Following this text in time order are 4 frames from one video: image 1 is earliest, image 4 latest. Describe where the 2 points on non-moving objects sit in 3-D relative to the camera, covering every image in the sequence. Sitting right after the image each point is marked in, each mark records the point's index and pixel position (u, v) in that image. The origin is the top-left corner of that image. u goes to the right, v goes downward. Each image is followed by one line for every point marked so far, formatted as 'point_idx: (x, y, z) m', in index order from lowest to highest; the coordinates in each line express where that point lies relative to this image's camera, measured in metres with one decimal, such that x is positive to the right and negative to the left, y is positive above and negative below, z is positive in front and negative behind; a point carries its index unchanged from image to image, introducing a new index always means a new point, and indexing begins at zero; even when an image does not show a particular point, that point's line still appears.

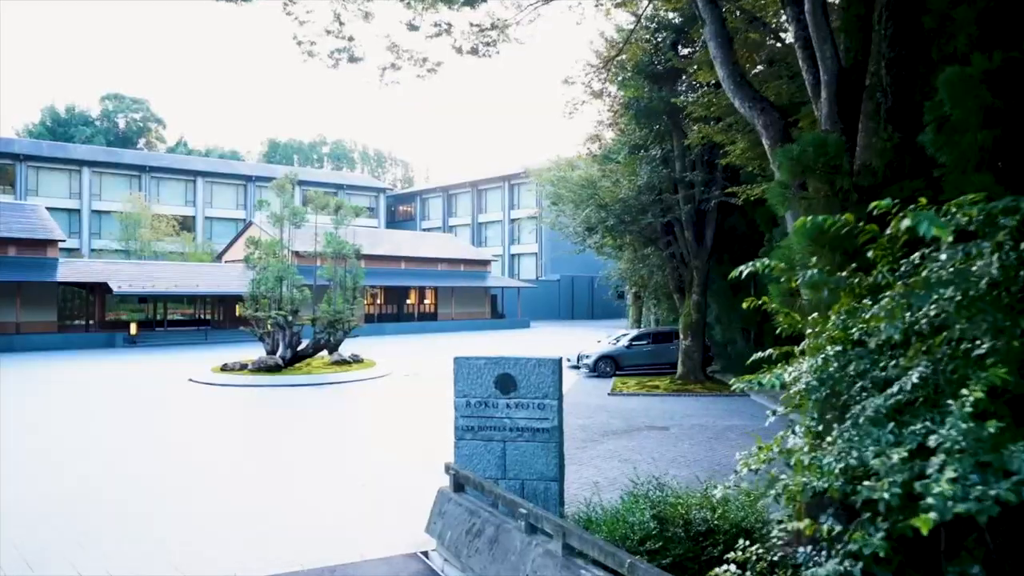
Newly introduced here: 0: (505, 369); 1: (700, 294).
0: (-0.1, -0.7, +7.0) m
1: (+4.6, -0.1, +18.3) m
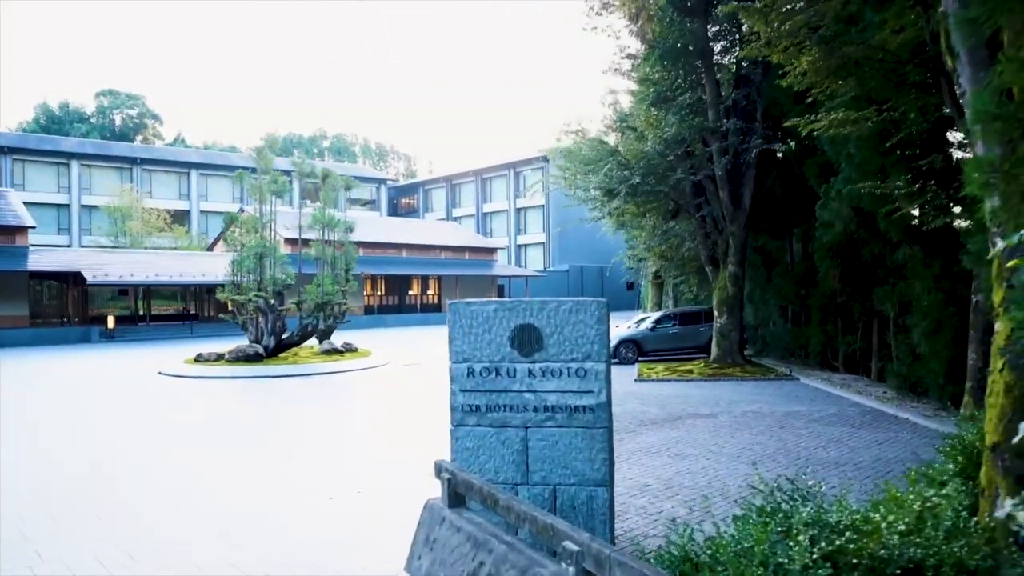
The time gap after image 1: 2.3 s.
0: (+0.1, -0.2, +4.7) m
1: (+4.8, +0.5, +16.0) m
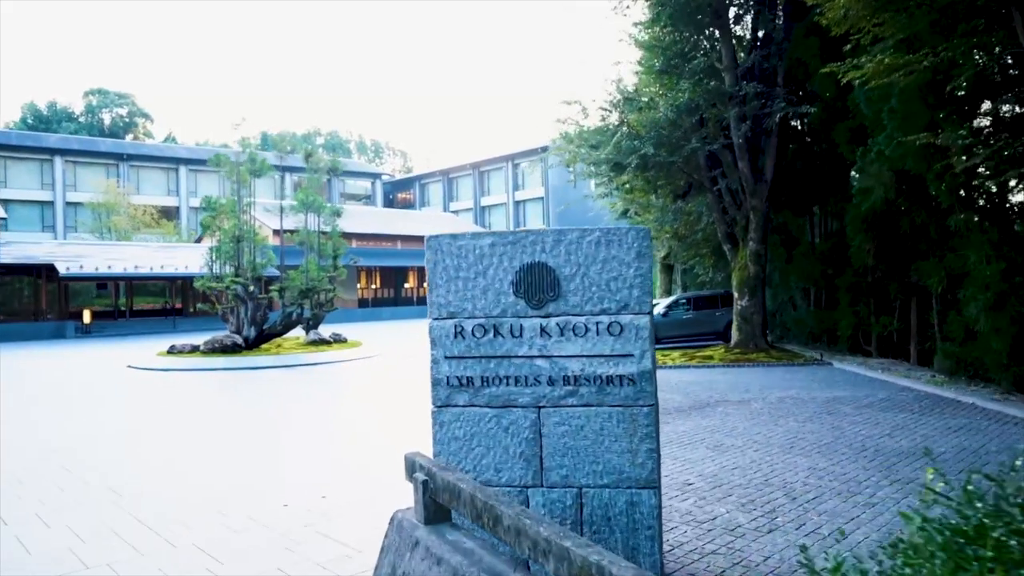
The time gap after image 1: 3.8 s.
0: (+0.1, +0.1, +3.3) m
1: (+4.8, +0.9, +14.7) m
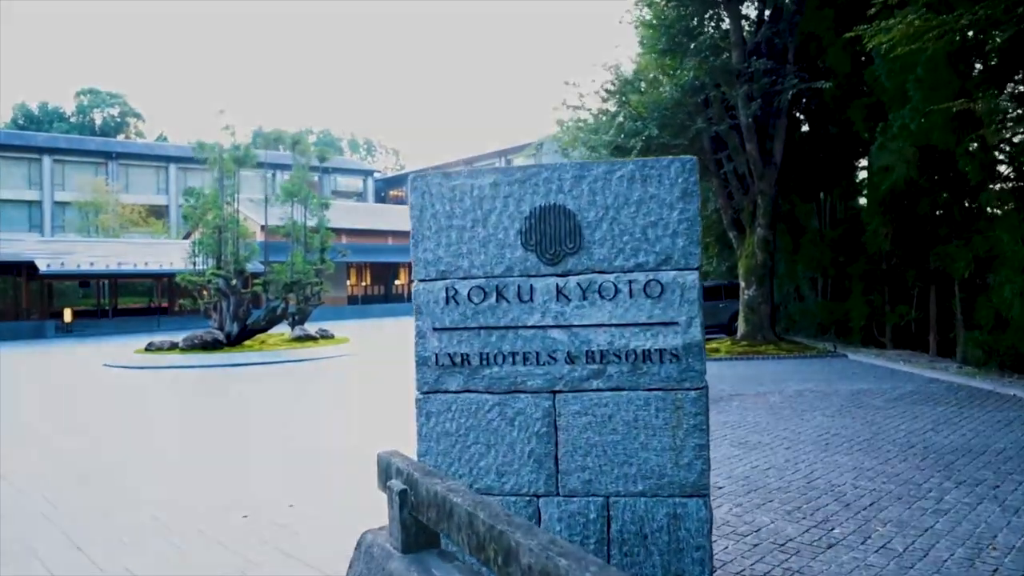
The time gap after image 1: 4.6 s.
0: (+0.1, +0.3, +2.6) m
1: (+4.8, +1.1, +14.0) m
